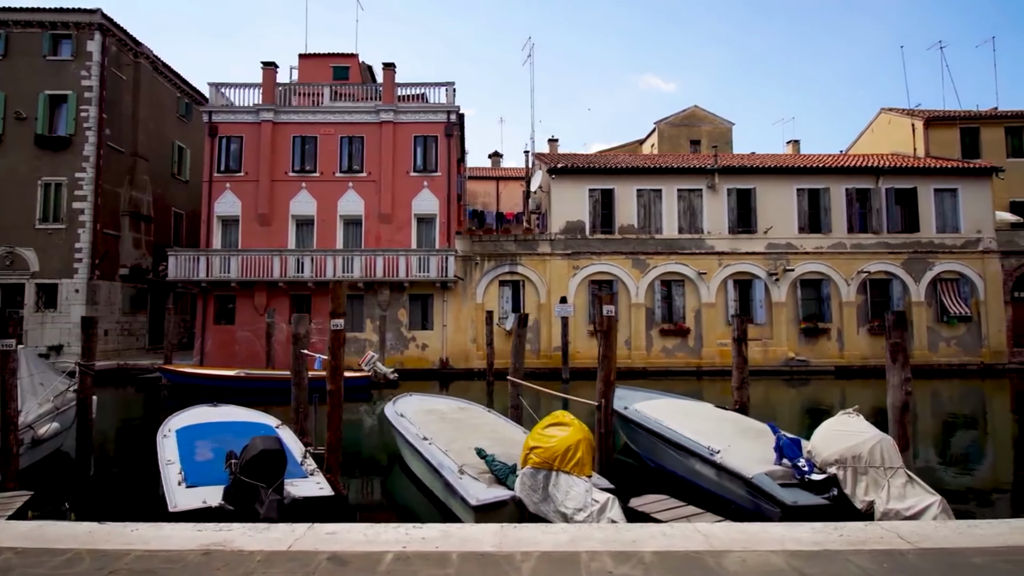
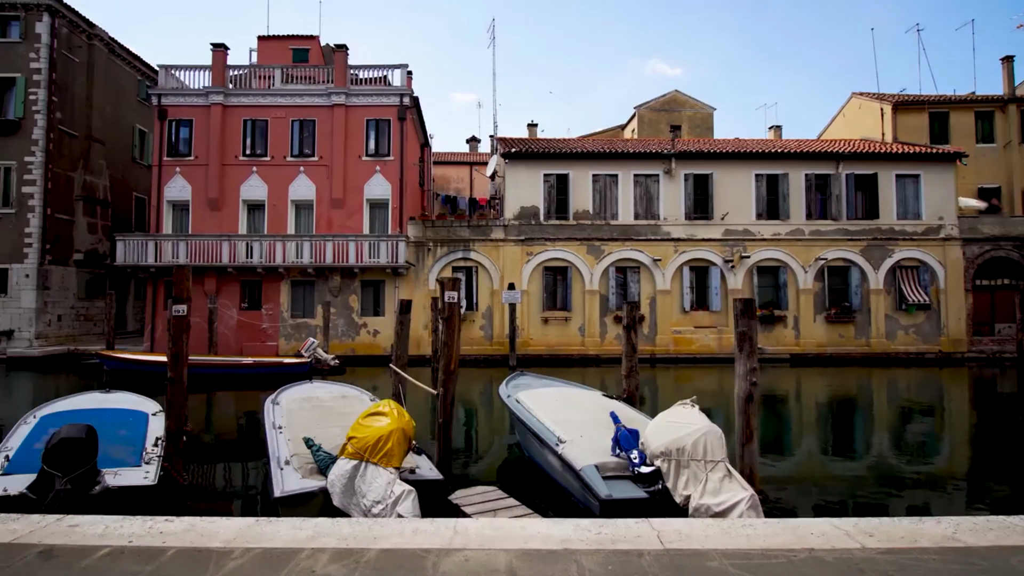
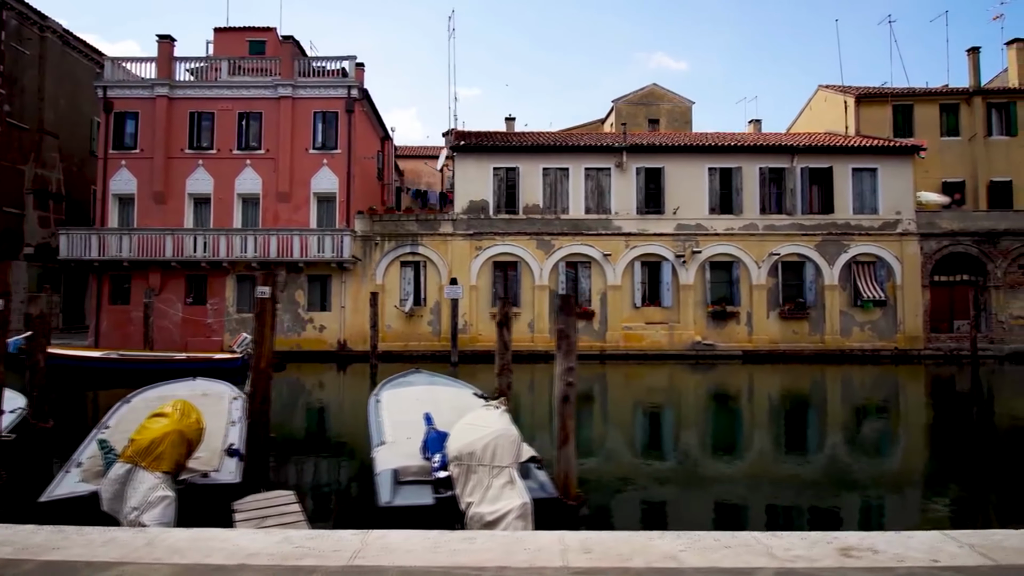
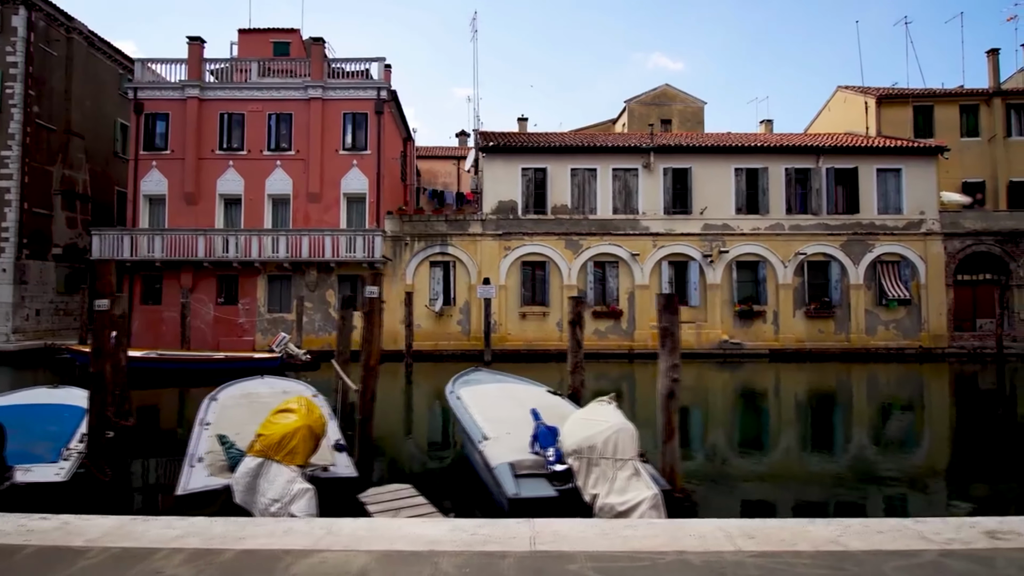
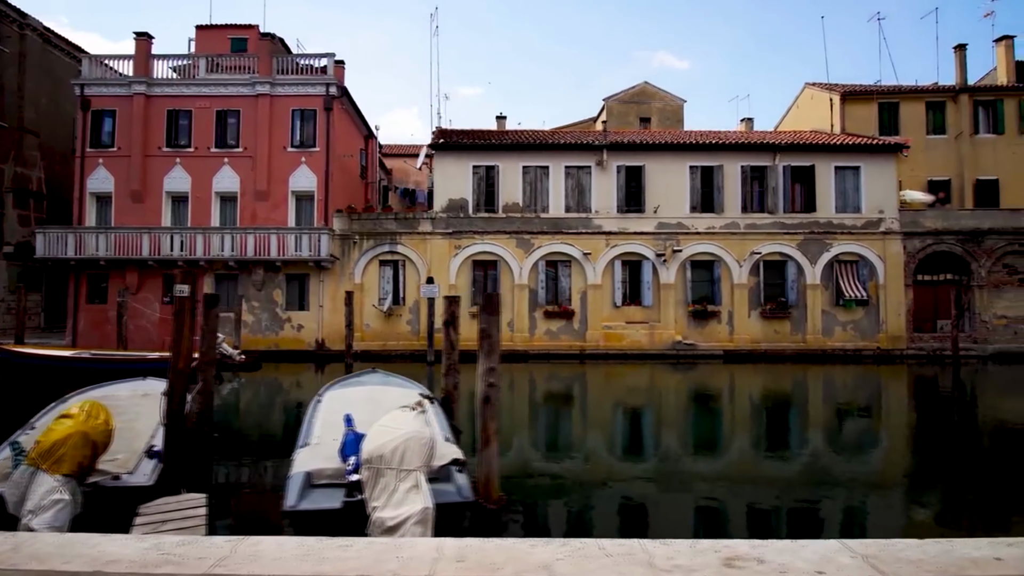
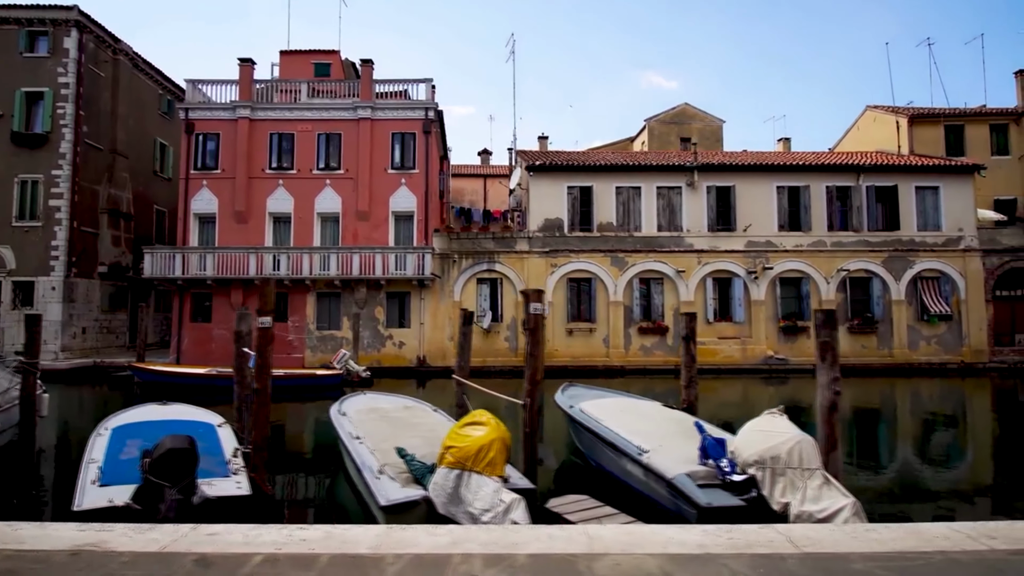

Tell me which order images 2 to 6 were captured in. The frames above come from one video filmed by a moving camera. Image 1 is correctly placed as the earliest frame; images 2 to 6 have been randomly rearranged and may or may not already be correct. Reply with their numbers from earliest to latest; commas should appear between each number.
6, 2, 4, 3, 5
